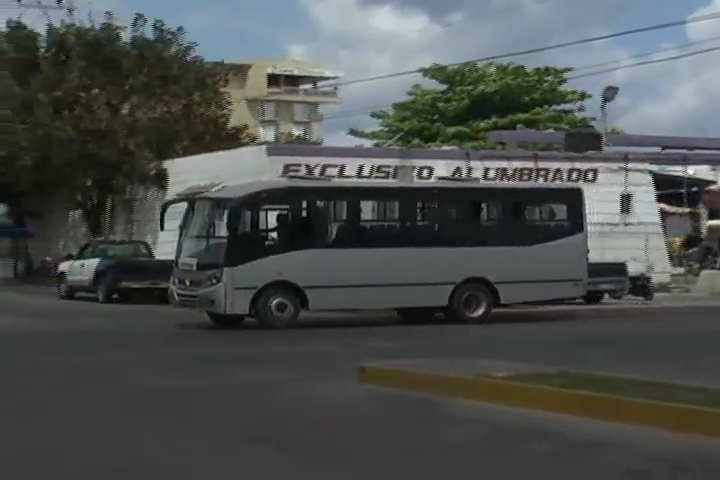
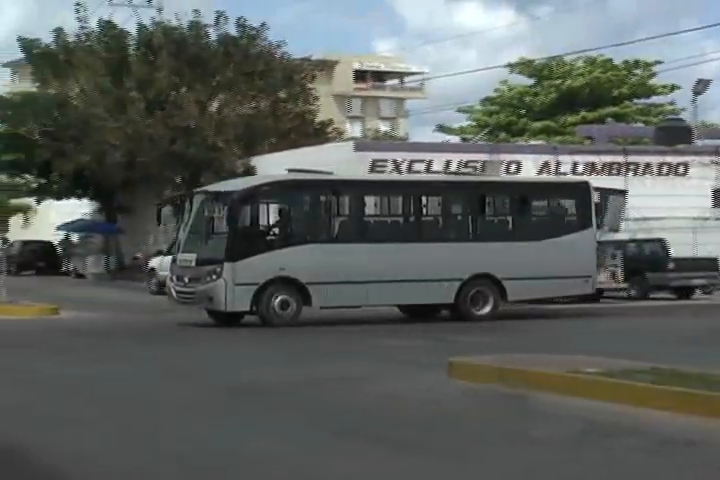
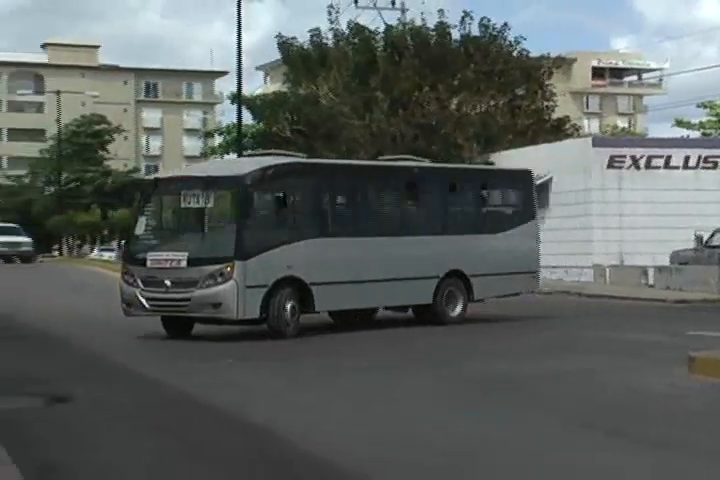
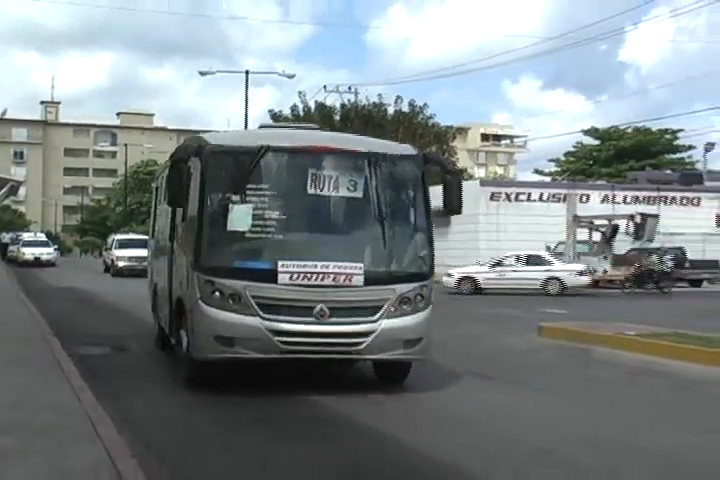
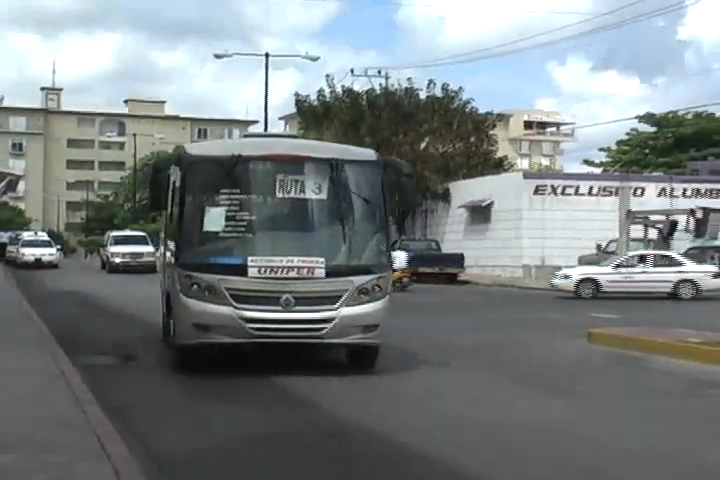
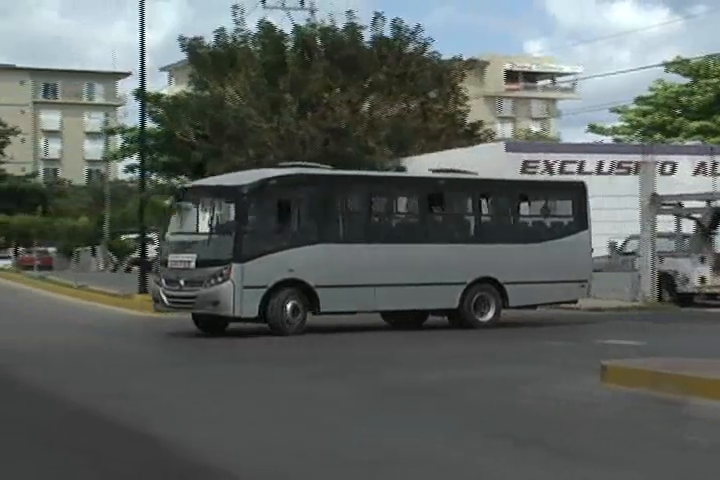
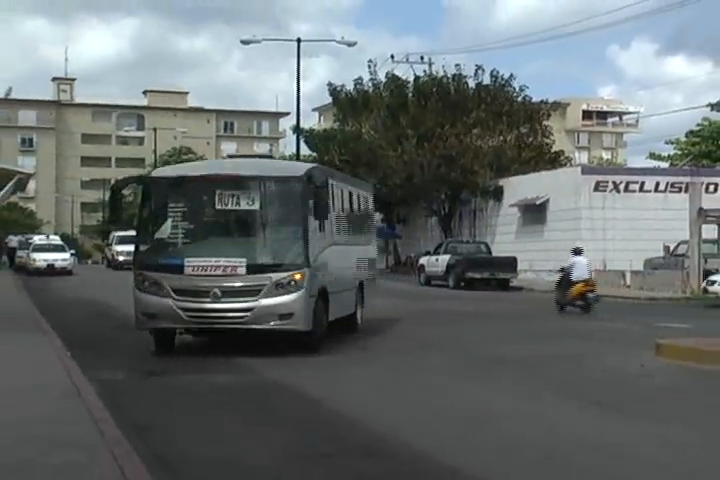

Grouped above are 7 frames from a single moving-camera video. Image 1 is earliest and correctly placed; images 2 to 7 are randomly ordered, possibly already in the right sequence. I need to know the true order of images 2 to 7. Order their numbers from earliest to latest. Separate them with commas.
2, 6, 3, 7, 5, 4
